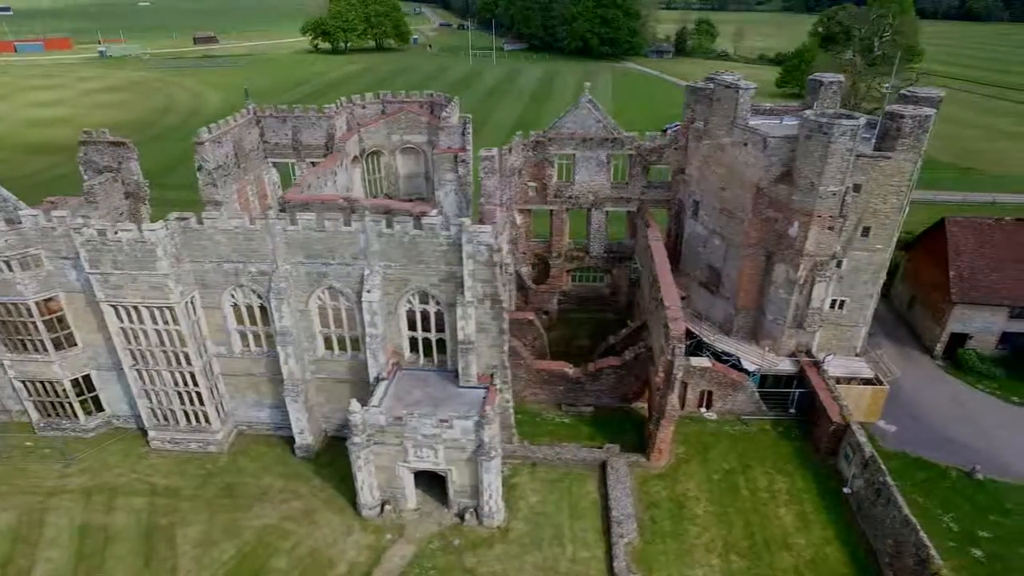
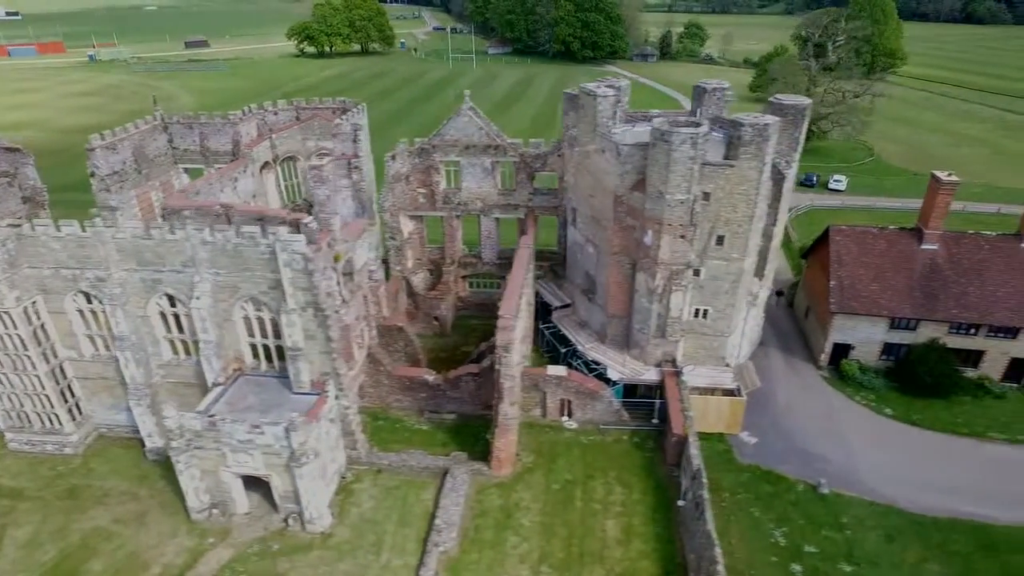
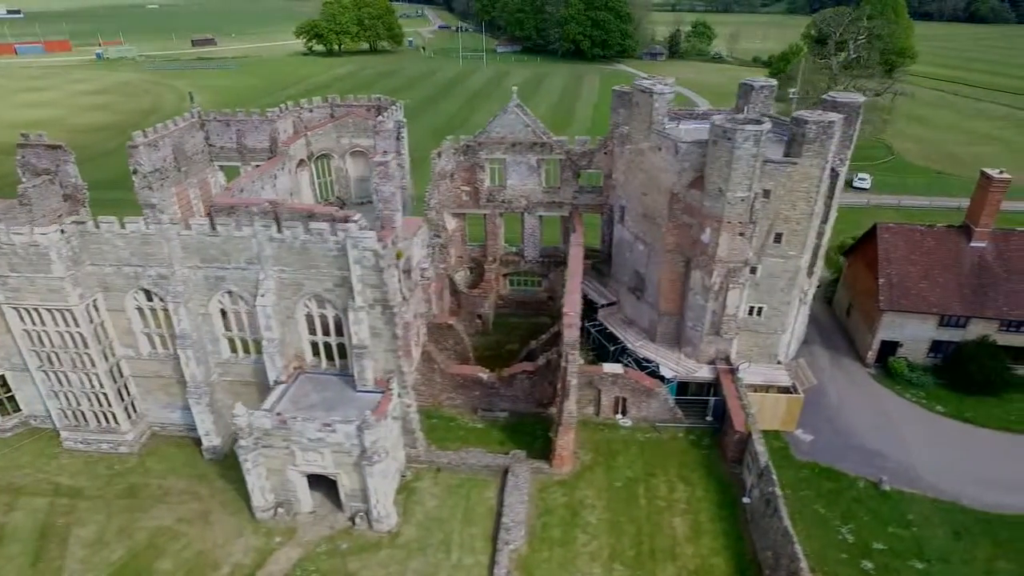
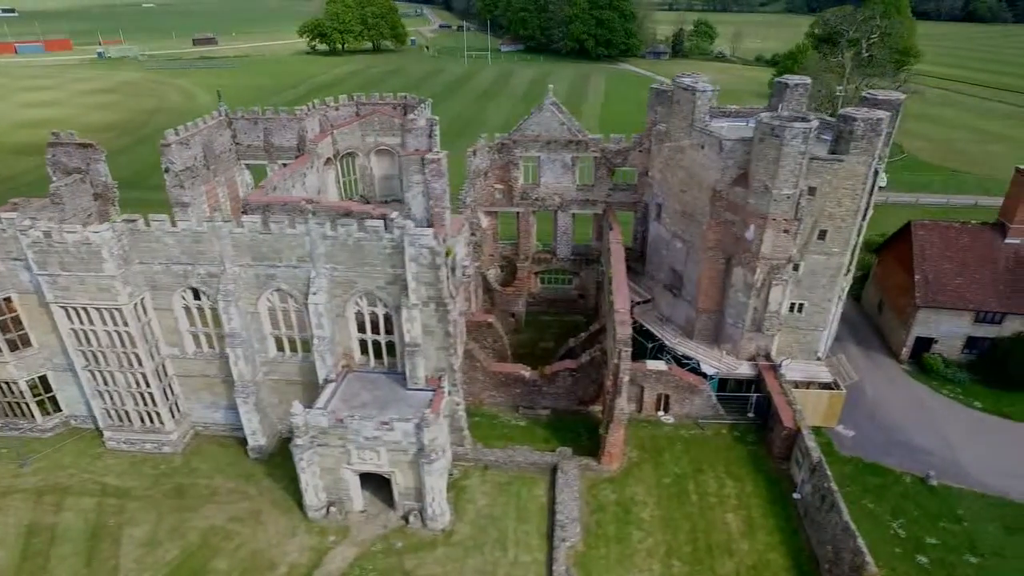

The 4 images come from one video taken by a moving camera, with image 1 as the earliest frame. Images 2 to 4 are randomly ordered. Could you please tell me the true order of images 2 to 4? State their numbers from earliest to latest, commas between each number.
4, 3, 2
